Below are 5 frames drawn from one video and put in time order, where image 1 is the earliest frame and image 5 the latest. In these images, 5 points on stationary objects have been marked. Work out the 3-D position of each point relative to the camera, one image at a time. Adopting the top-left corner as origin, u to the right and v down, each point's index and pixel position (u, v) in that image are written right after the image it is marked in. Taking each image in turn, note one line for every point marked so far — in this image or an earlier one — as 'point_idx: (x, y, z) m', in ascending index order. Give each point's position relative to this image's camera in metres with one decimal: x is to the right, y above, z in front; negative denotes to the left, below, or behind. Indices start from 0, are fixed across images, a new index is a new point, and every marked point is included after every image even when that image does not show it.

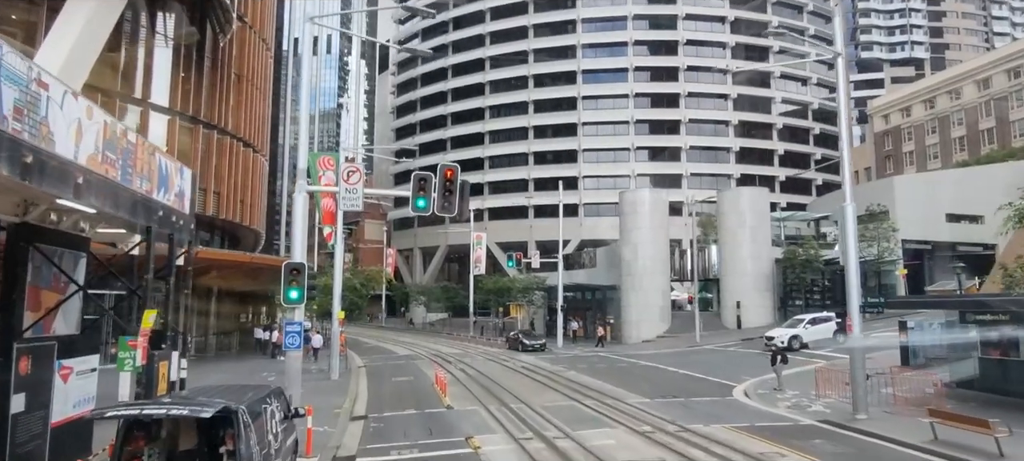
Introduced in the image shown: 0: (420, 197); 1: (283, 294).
0: (-2.0, +0.7, +15.2) m
1: (-4.6, -1.3, +14.1) m
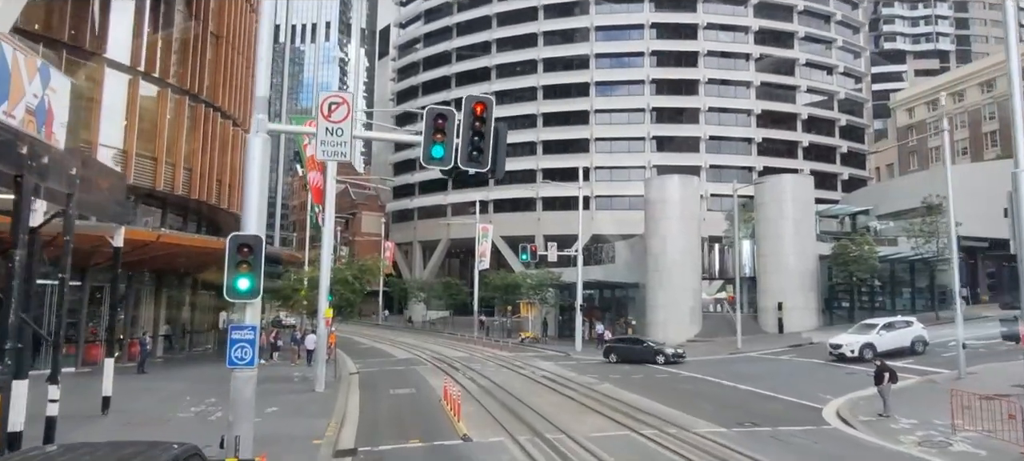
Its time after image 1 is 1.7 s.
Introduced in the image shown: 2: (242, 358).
0: (-1.1, +1.3, +10.4) m
1: (-3.7, -0.7, +9.3) m
2: (-3.6, -1.7, +9.5) m
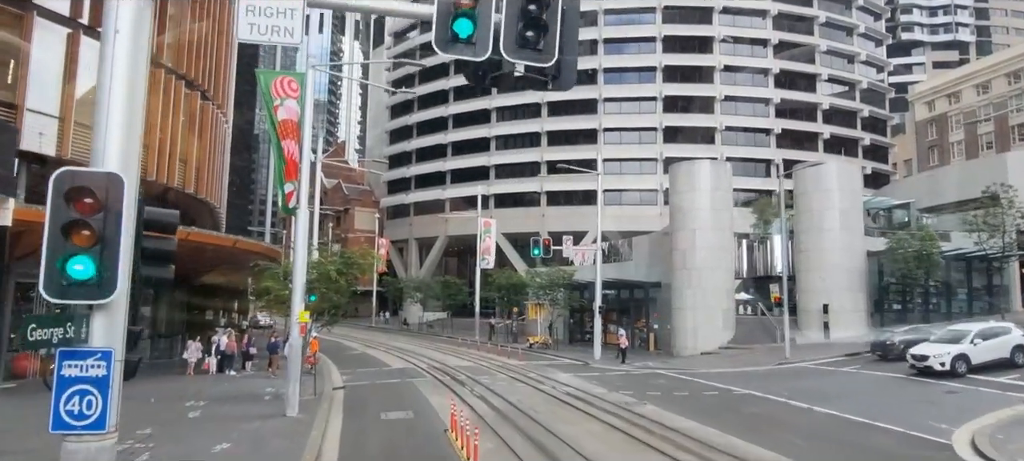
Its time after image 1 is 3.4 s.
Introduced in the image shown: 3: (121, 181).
0: (-0.4, +1.7, +5.8) m
1: (-3.1, -0.2, +4.7) m
2: (-3.0, -1.3, +4.9) m
3: (-2.7, +0.3, +4.8) m
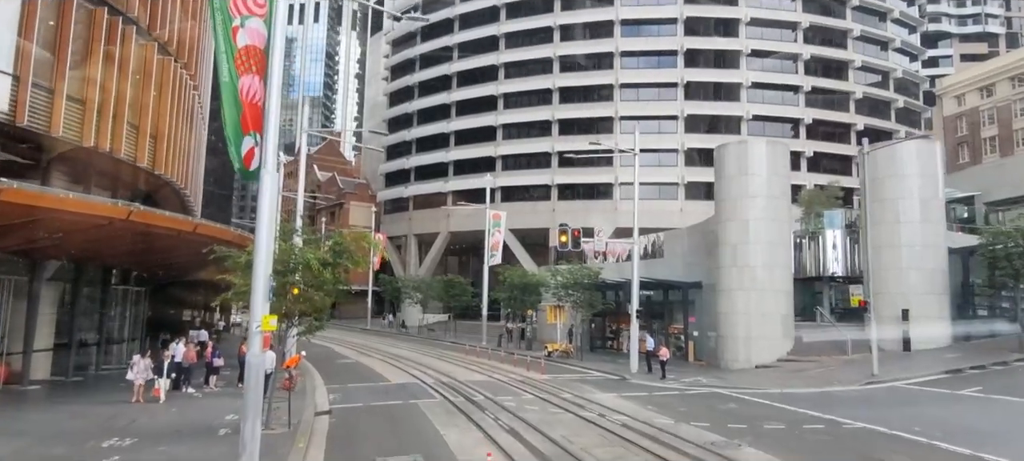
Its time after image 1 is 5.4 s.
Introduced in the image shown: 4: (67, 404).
0: (+0.6, +2.3, +0.4) m
1: (-2.0, +0.3, -0.7) m
2: (-1.9, -0.7, -0.5) m
3: (-1.6, +0.9, -0.5) m
4: (-11.5, -4.5, +18.2) m
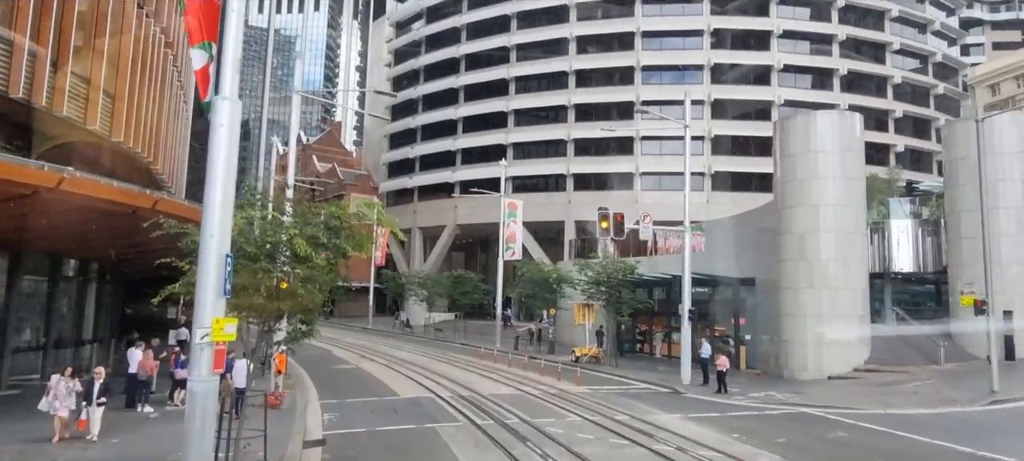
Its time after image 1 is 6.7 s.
0: (+1.7, +2.7, -4.0) m
1: (-1.0, +0.8, -5.1) m
2: (-0.9, -0.3, -4.9) m
3: (-0.6, +1.4, -4.9) m
4: (-10.5, -3.9, +13.8) m
